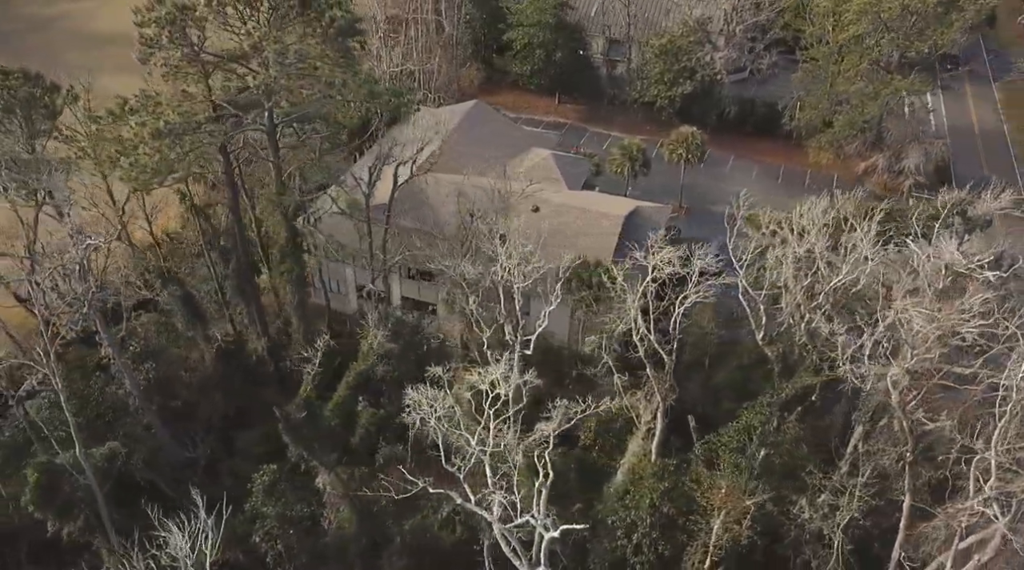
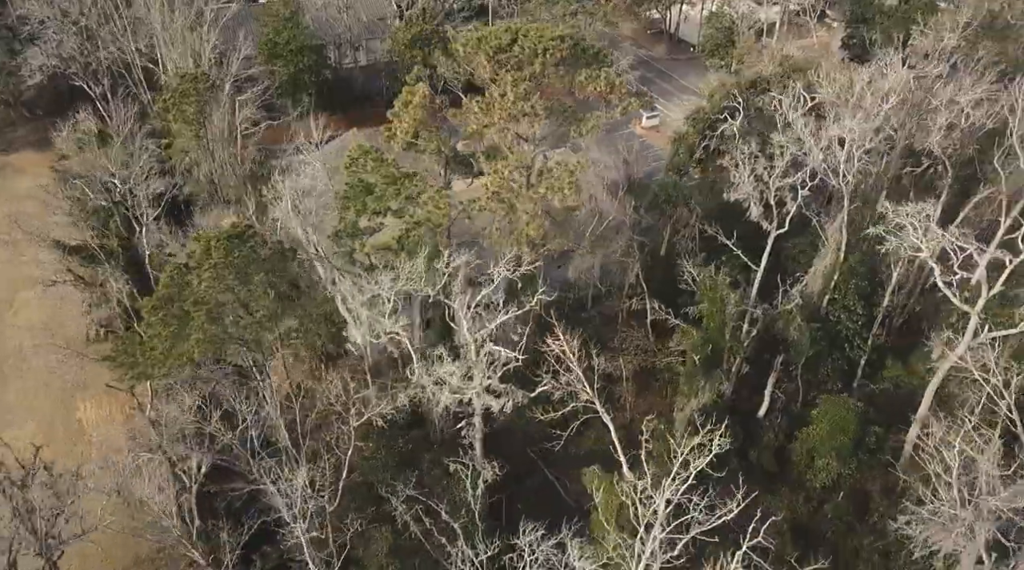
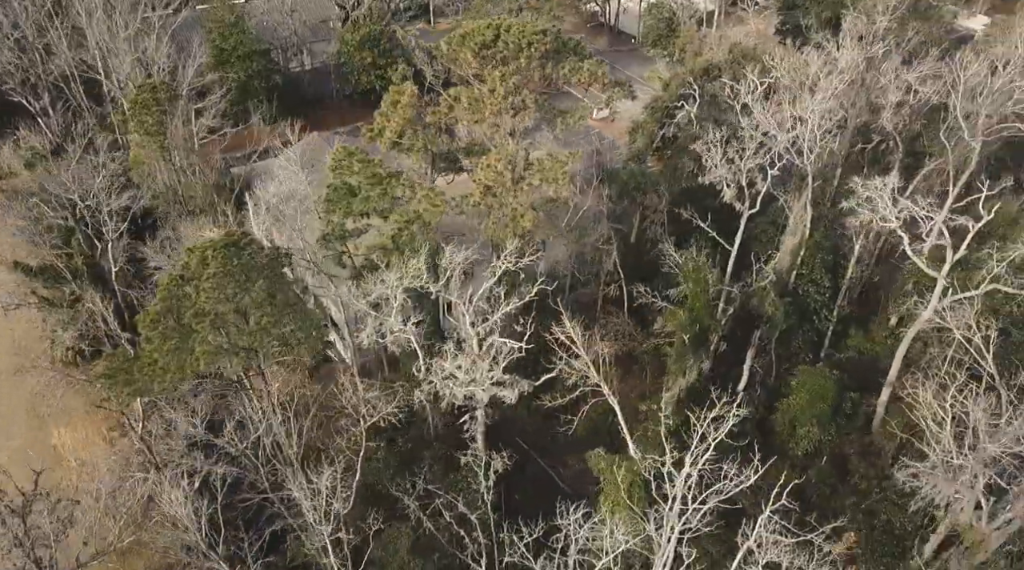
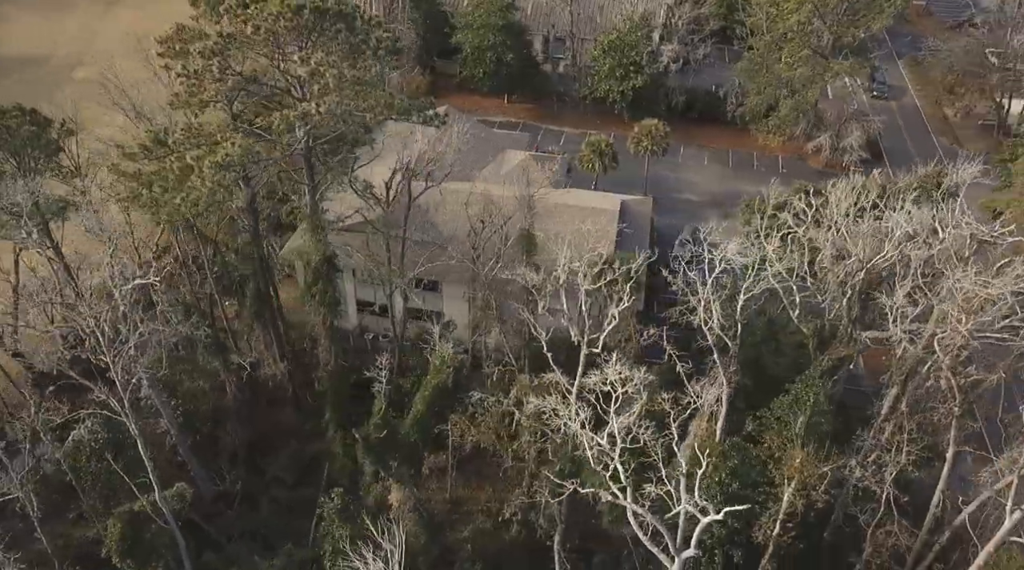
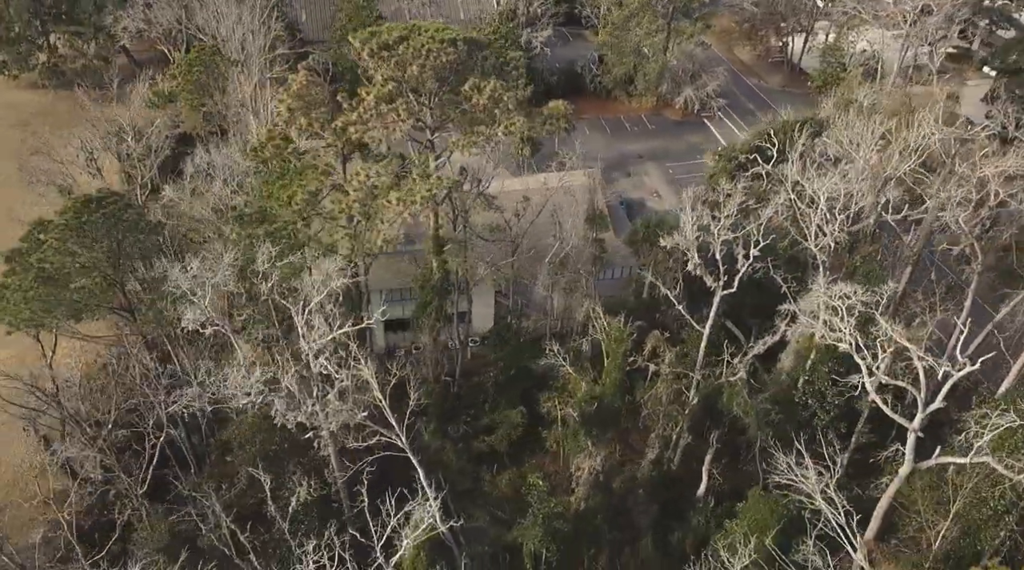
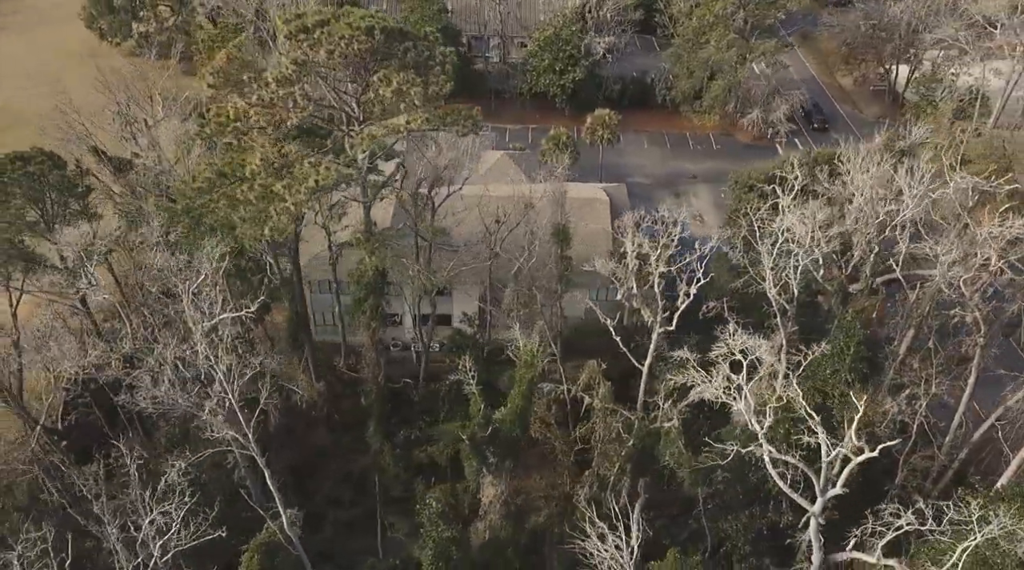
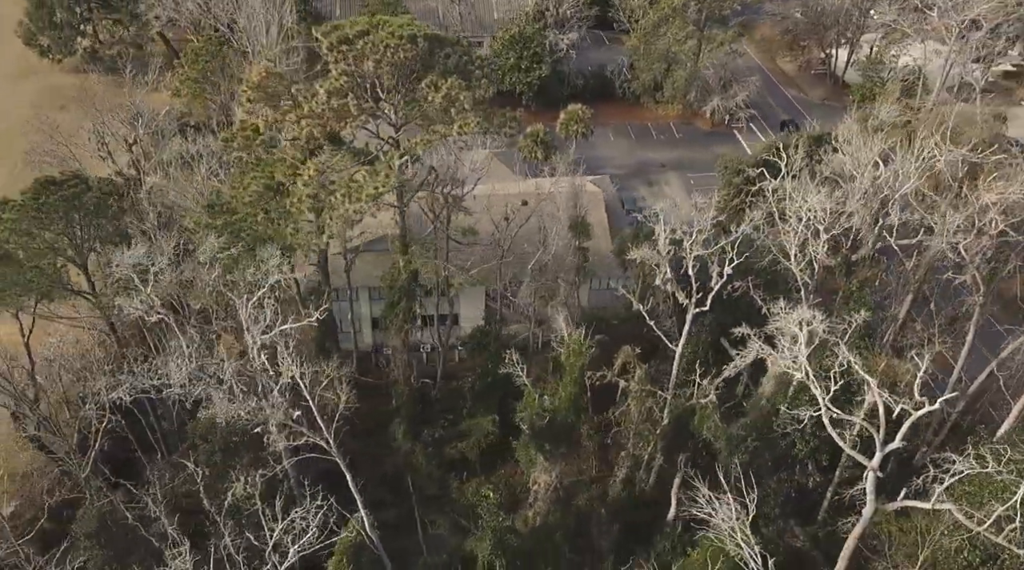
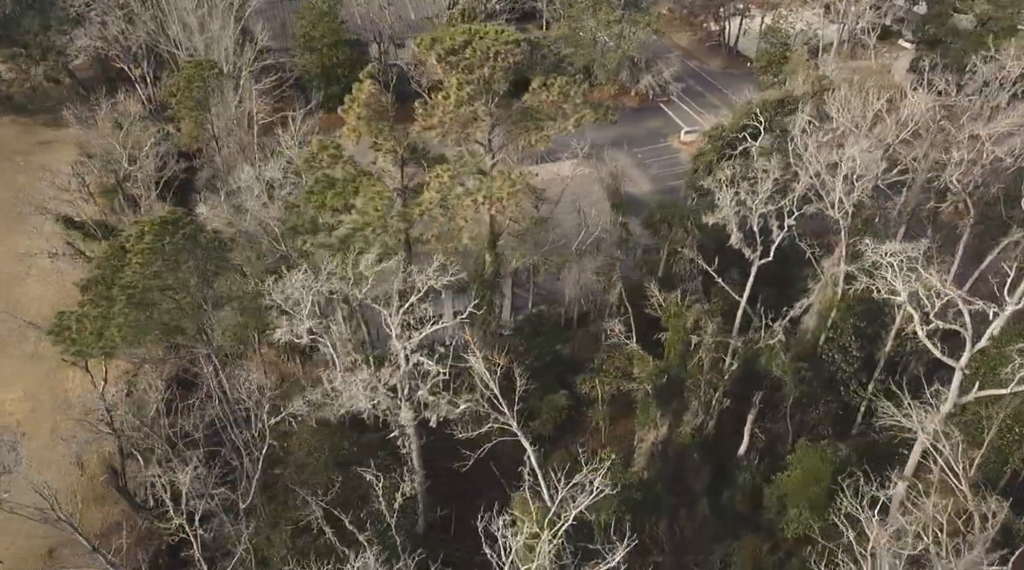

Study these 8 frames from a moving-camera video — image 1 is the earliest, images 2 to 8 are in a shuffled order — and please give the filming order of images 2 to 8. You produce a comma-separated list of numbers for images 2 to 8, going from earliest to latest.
4, 6, 7, 5, 8, 2, 3
